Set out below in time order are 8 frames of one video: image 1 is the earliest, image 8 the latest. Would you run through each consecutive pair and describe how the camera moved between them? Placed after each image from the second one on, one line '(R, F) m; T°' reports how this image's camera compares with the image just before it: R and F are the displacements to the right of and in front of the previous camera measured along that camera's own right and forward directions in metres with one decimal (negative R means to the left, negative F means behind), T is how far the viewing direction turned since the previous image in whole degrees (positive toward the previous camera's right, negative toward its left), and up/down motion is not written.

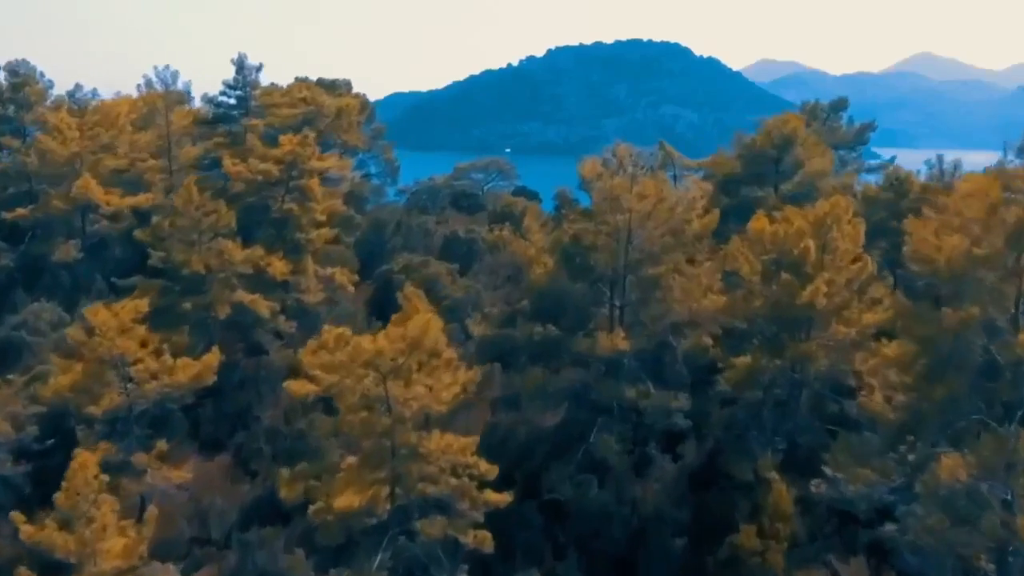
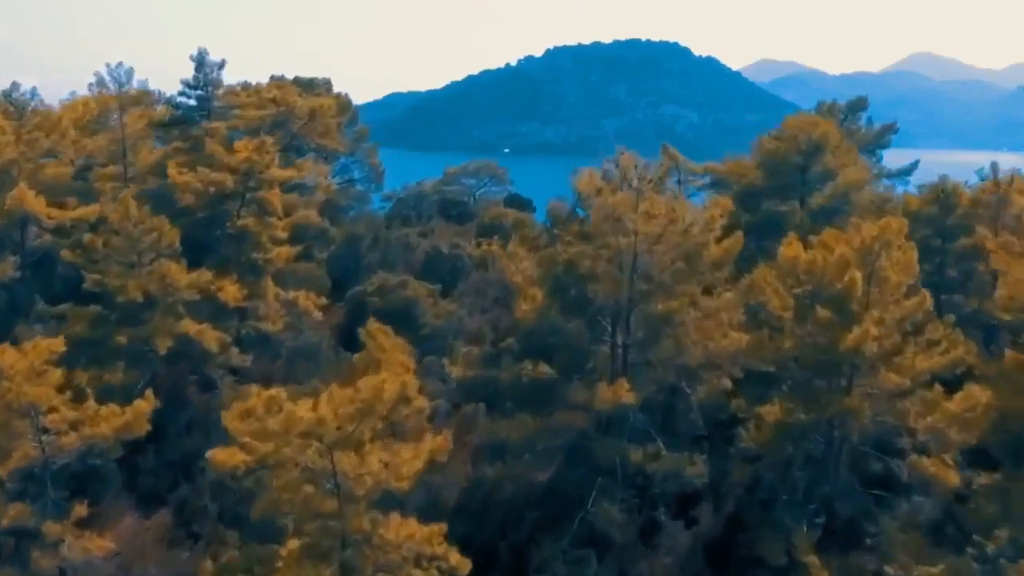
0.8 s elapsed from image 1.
(+0.2, +2.6) m; 0°
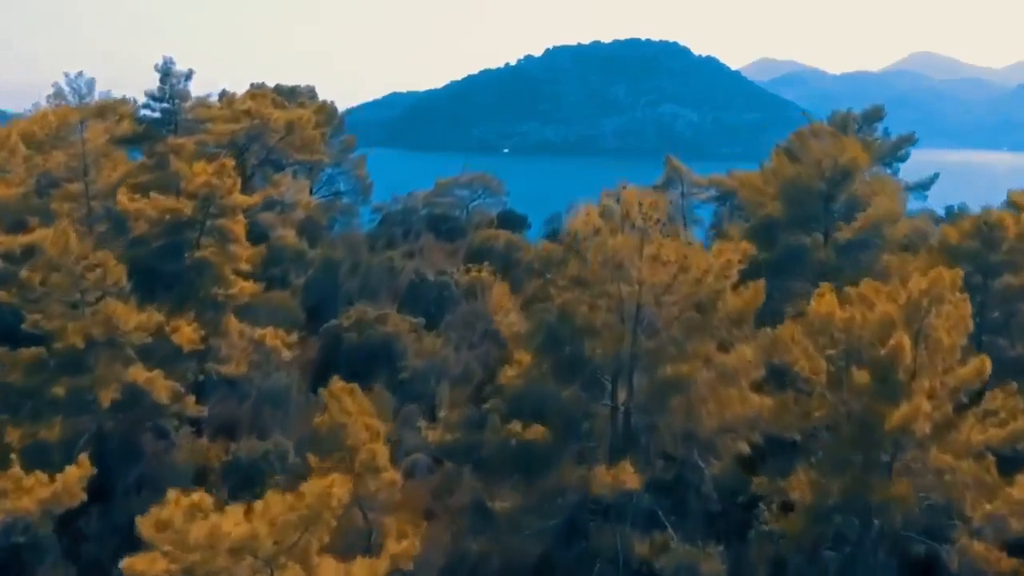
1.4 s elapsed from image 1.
(+0.1, +1.9) m; 0°
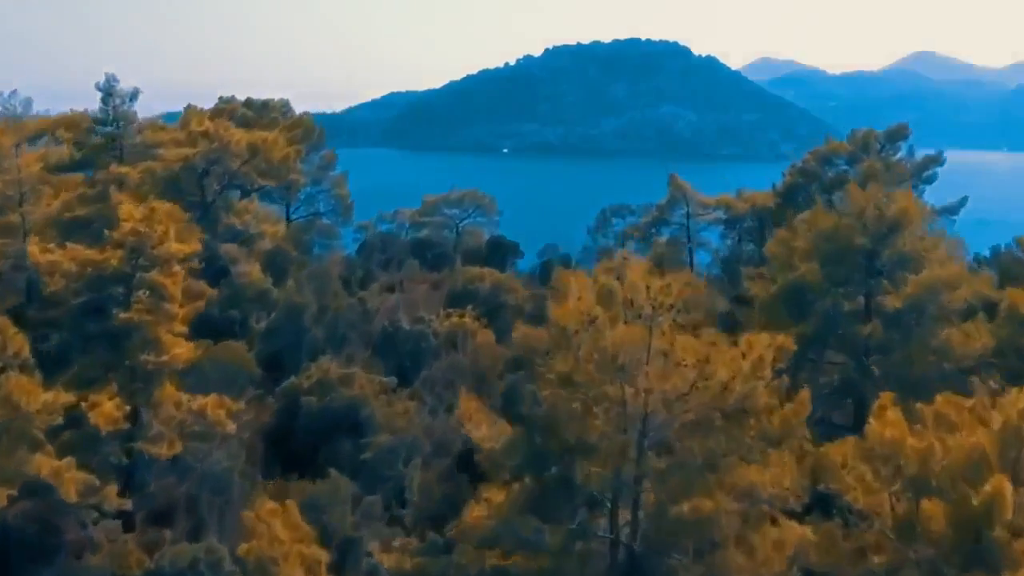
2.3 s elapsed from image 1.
(+0.2, +2.5) m; 0°
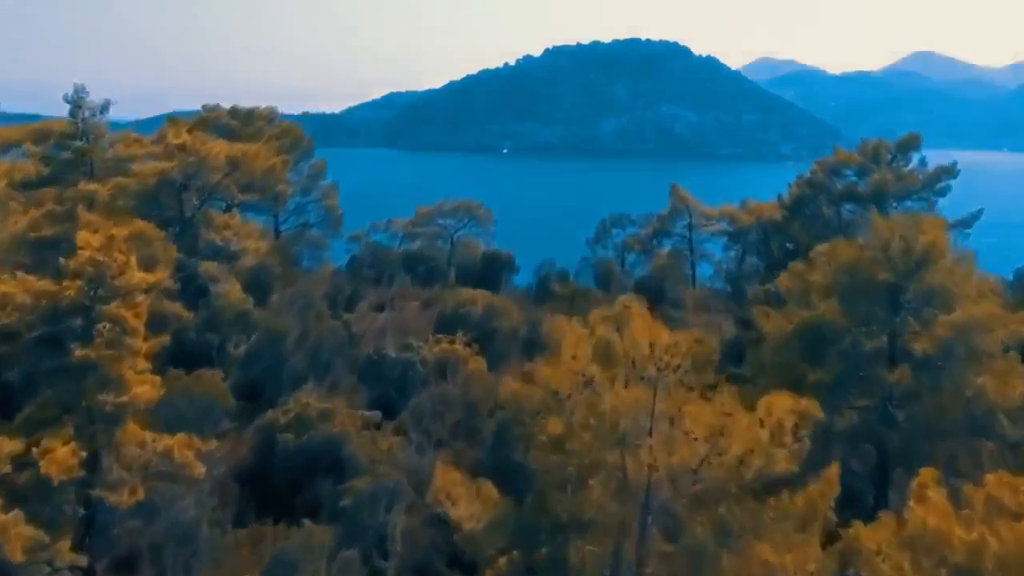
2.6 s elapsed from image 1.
(+0.1, +1.1) m; 0°
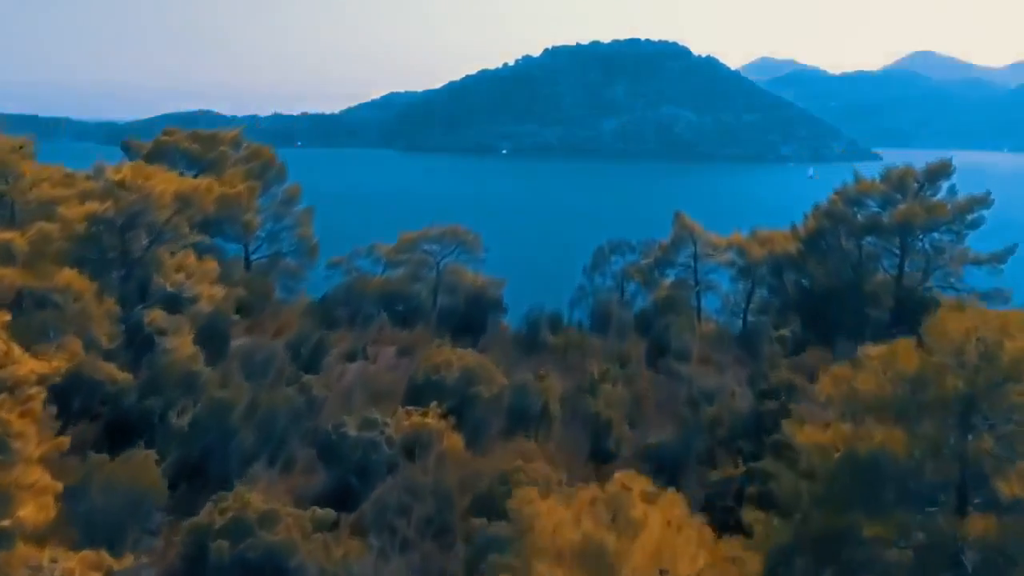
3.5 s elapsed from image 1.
(+0.2, +2.5) m; 0°
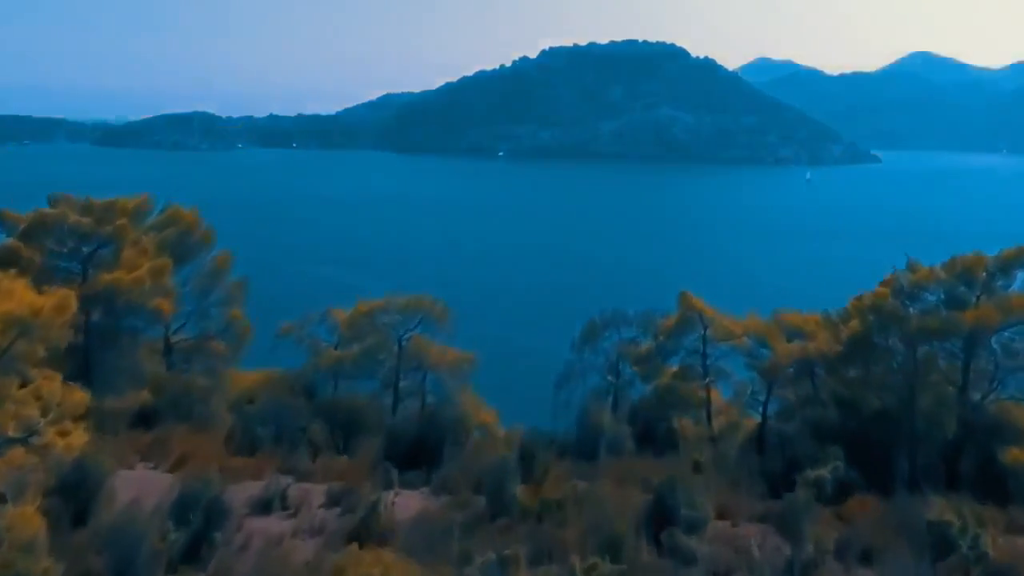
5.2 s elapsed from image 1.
(+0.4, +4.9) m; 0°
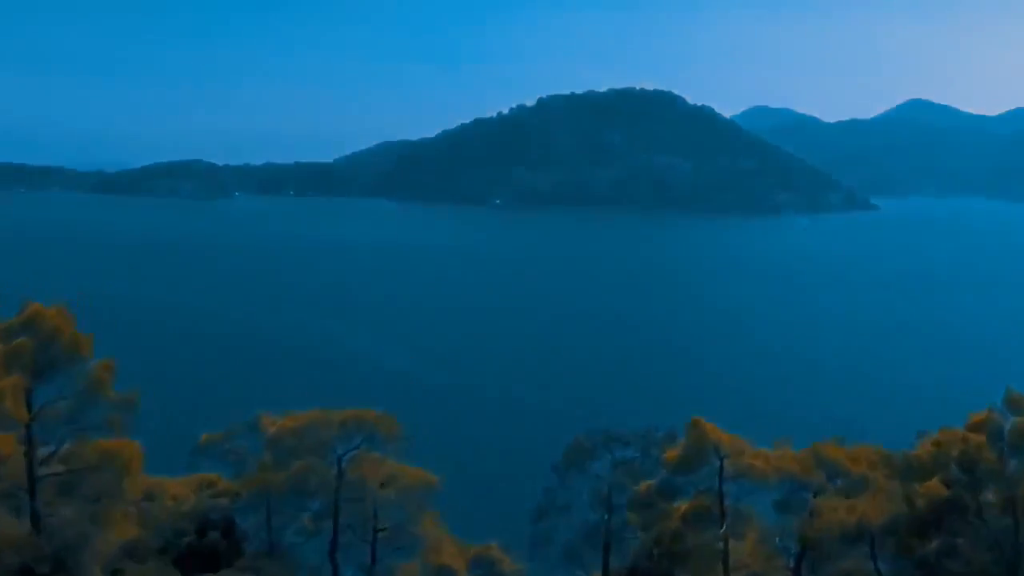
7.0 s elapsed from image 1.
(+0.5, +5.4) m; 0°
